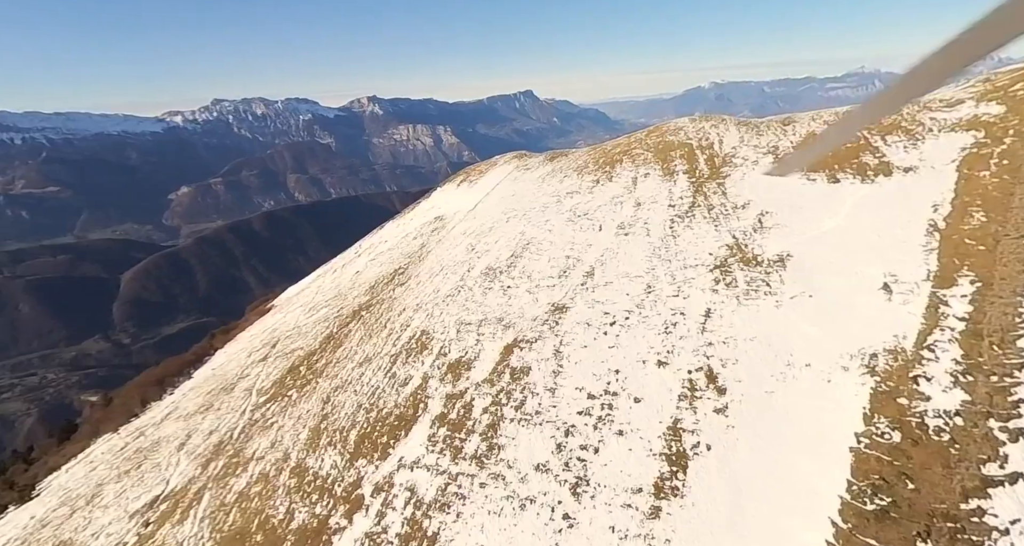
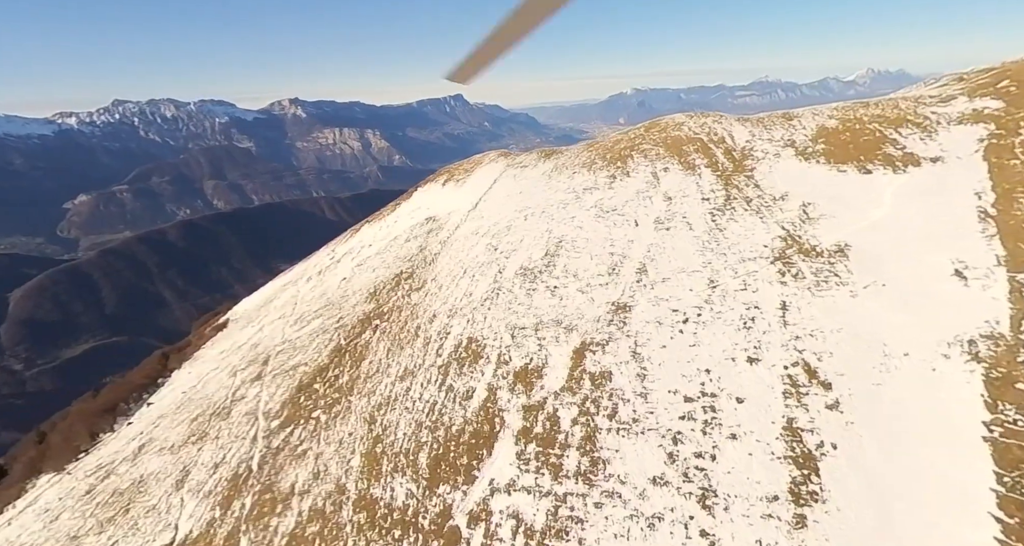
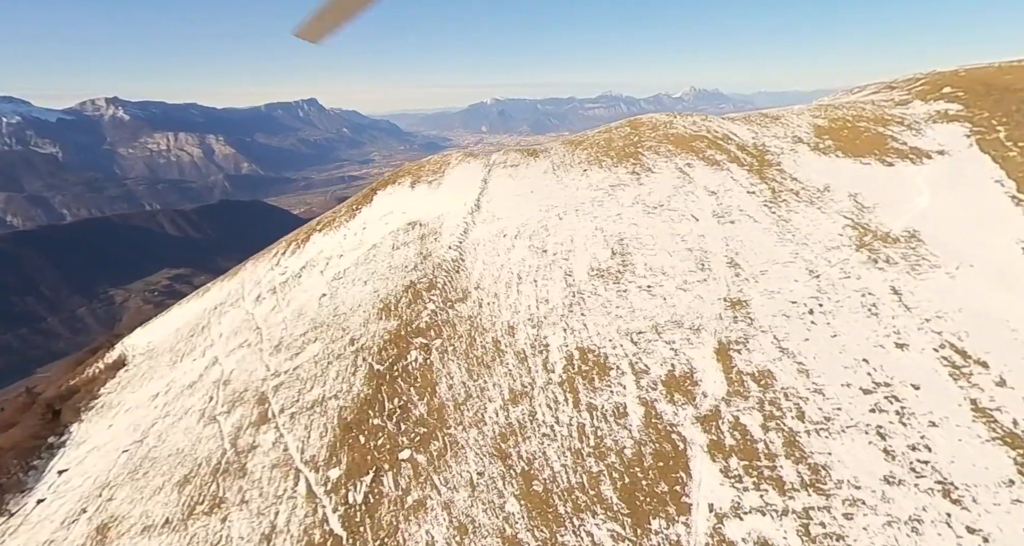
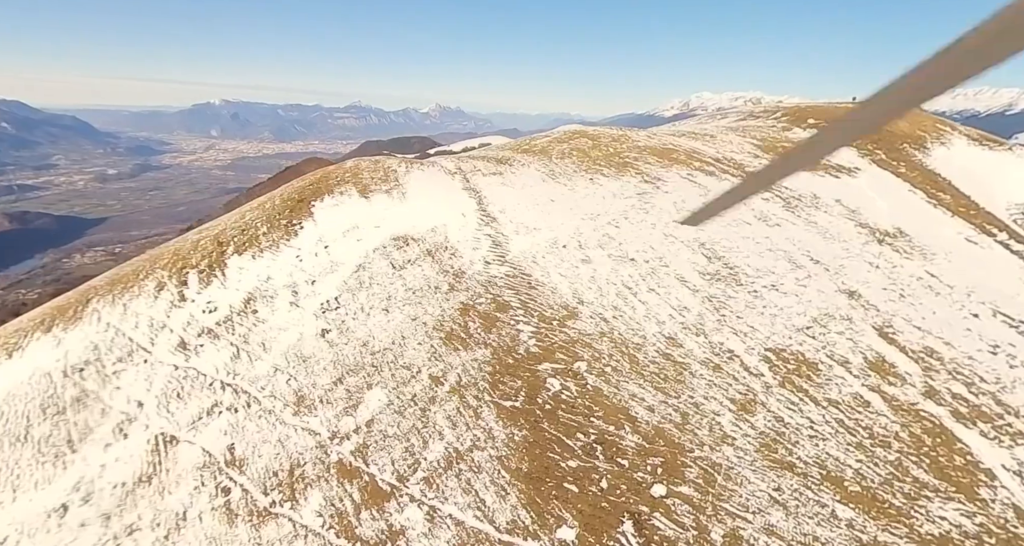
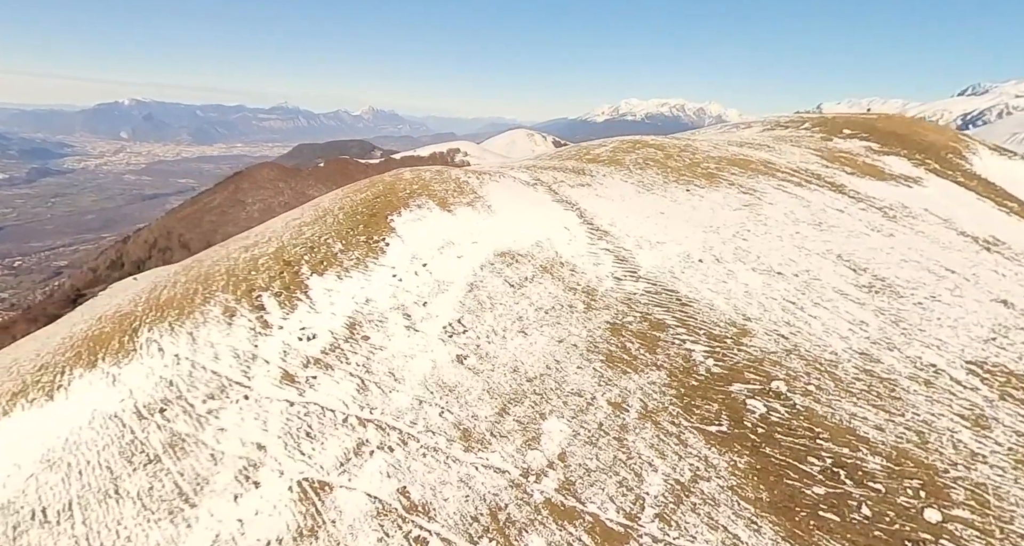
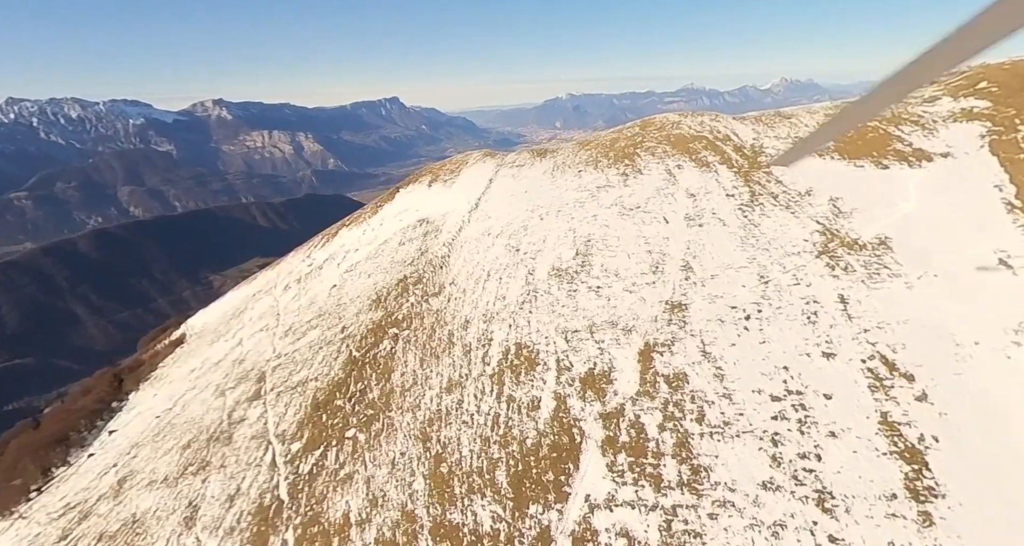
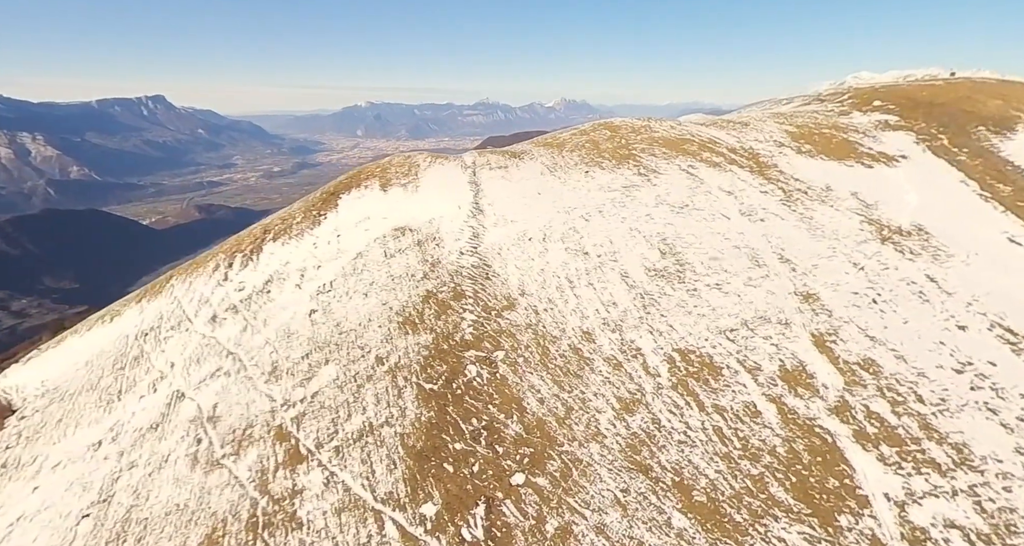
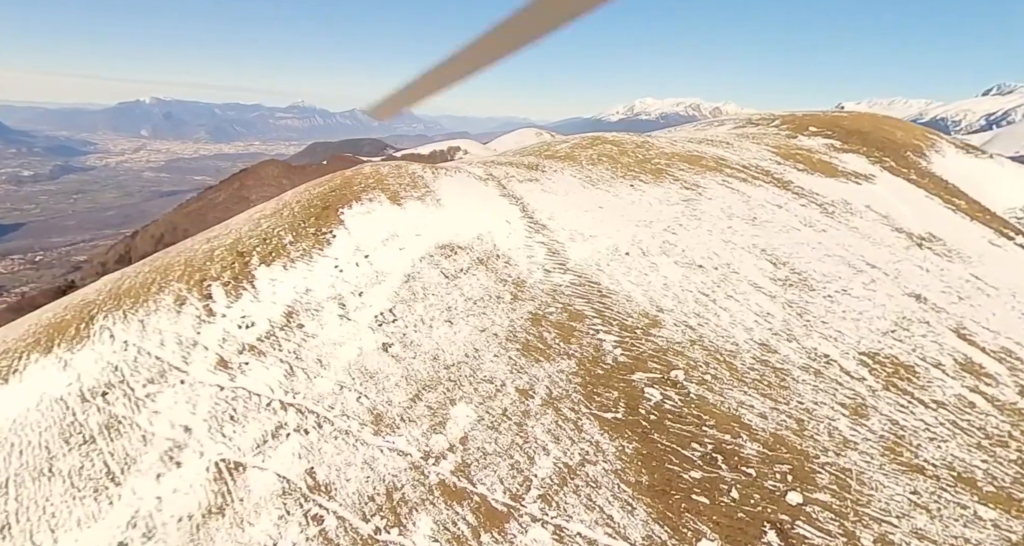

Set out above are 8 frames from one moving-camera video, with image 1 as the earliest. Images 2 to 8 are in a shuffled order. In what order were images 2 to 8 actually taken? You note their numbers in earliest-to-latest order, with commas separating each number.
2, 6, 3, 7, 4, 8, 5
